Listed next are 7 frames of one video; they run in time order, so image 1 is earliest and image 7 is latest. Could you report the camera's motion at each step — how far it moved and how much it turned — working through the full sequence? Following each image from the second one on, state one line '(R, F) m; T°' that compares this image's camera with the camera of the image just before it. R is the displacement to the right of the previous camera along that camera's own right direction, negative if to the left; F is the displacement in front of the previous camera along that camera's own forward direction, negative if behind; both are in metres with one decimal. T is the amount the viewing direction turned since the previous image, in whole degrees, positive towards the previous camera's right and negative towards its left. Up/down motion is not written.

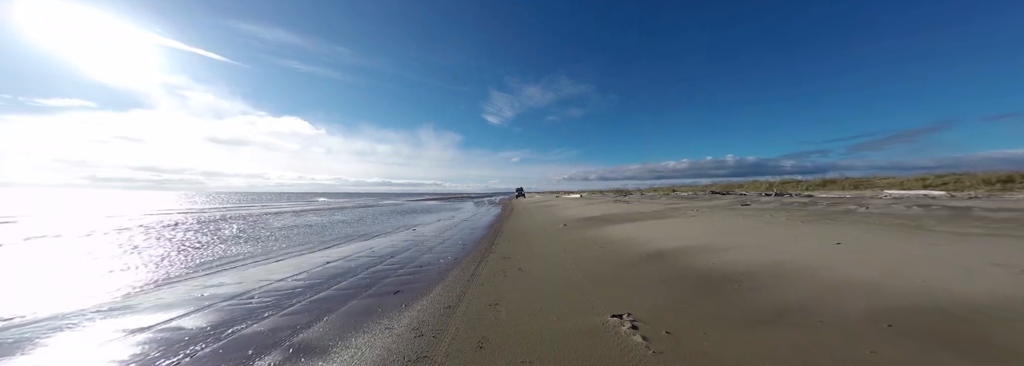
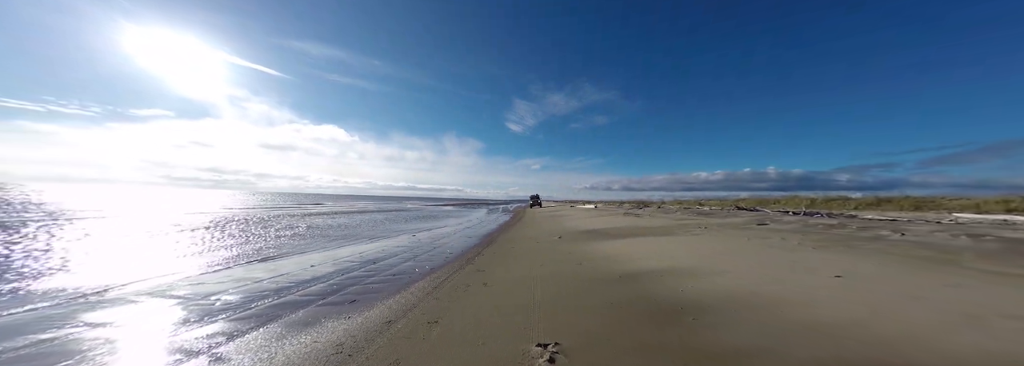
(+1.3, +0.2) m; -5°
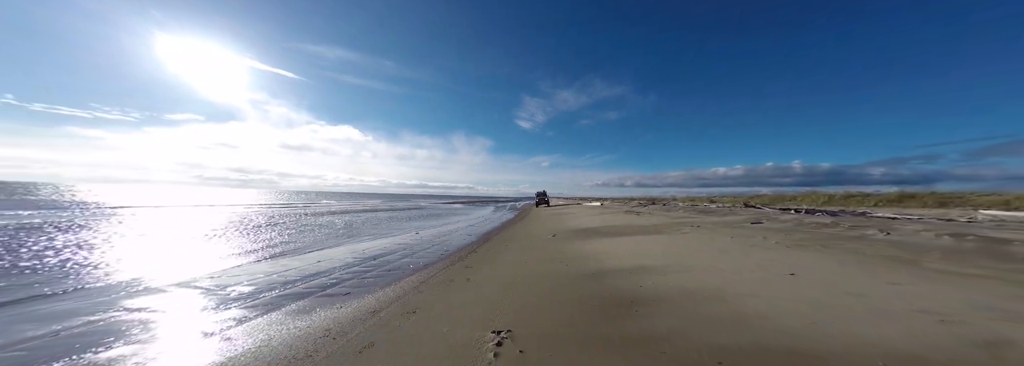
(+0.8, -0.4) m; -3°
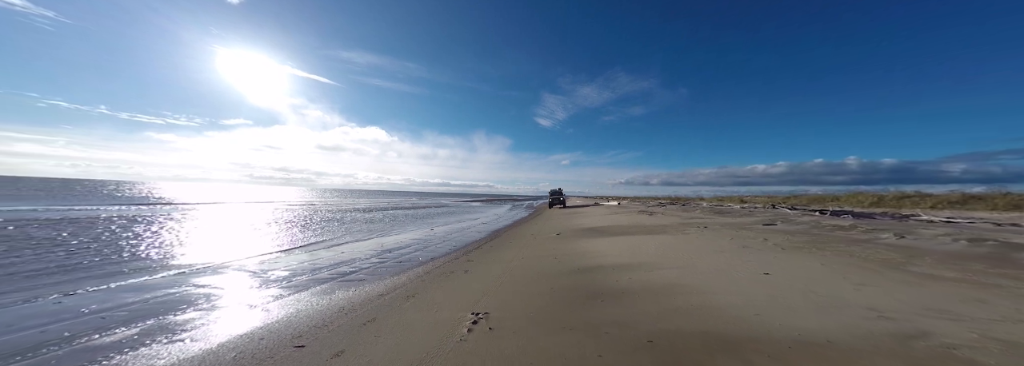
(+0.8, -0.5) m; -5°
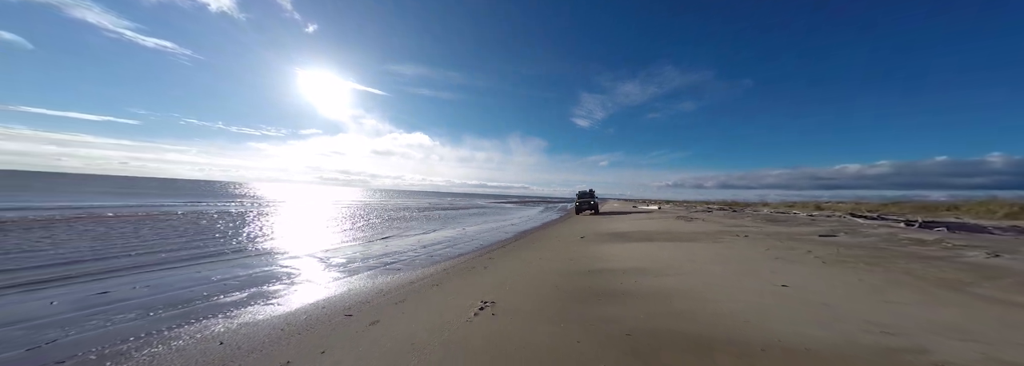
(+0.7, -0.5) m; -9°
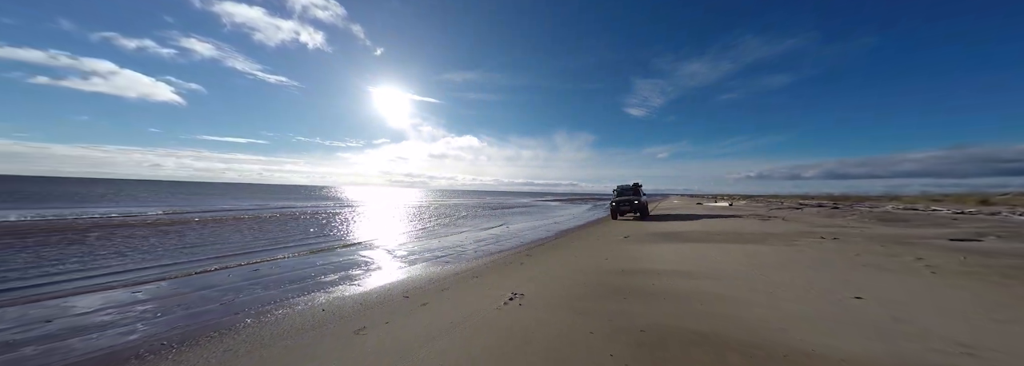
(+0.5, -0.4) m; -12°
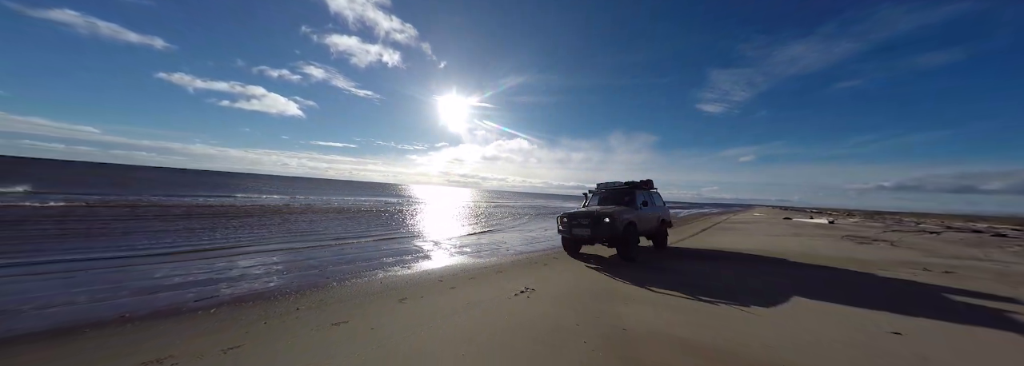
(+0.9, -0.7) m; -13°
